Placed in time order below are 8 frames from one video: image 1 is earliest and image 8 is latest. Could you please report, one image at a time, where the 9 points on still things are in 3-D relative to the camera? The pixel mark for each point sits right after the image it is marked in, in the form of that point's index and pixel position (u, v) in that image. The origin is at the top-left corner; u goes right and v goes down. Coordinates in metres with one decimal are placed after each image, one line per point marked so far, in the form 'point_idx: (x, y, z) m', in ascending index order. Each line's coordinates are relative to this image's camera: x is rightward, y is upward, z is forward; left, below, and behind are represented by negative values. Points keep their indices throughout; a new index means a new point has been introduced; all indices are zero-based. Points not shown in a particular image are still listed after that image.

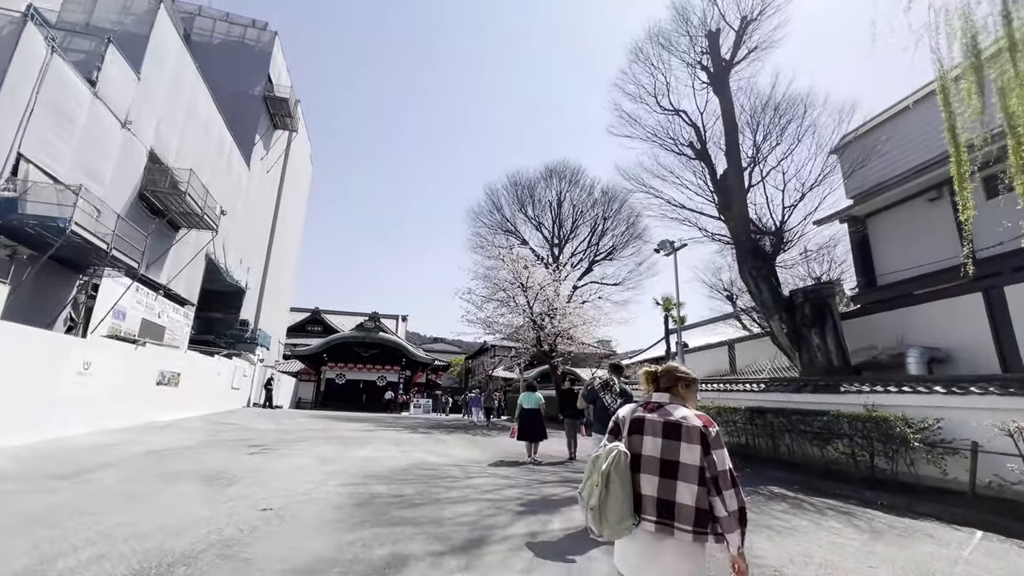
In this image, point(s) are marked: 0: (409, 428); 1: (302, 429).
0: (-3.3, -4.4, +14.9) m
1: (-5.6, -3.8, +12.6) m
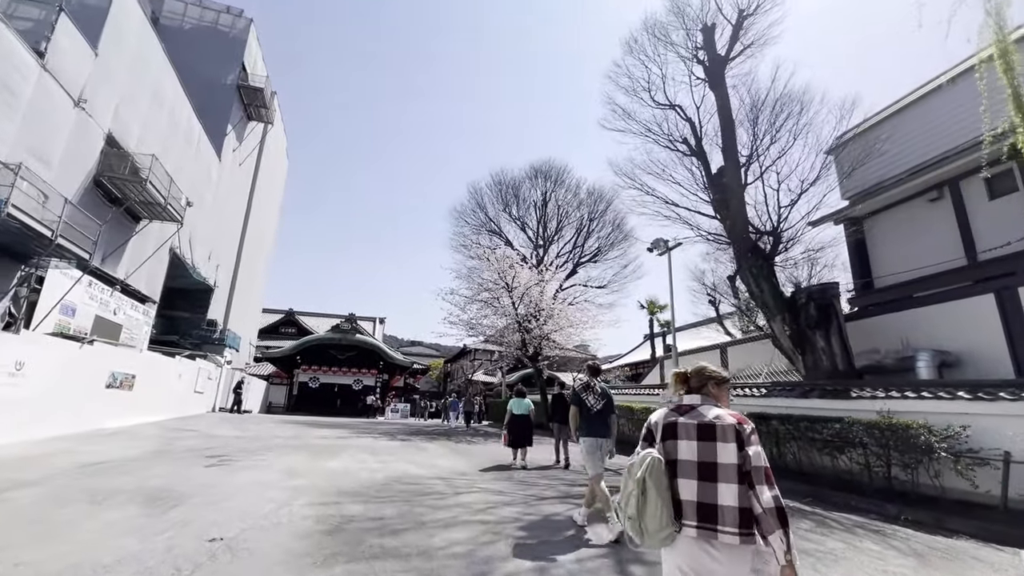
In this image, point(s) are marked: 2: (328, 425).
0: (-3.7, -4.3, +14.0) m
1: (-6.0, -3.7, +11.6) m
2: (-6.4, -4.8, +16.4) m
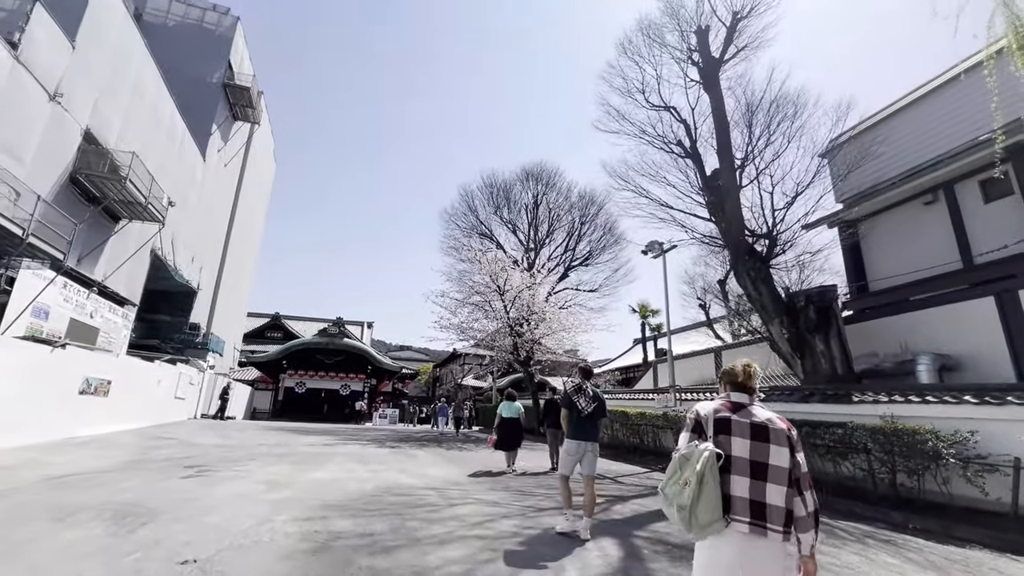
0: (-4.0, -4.4, +13.7) m
1: (-6.1, -3.7, +11.2) m
2: (-6.7, -4.9, +15.9) m
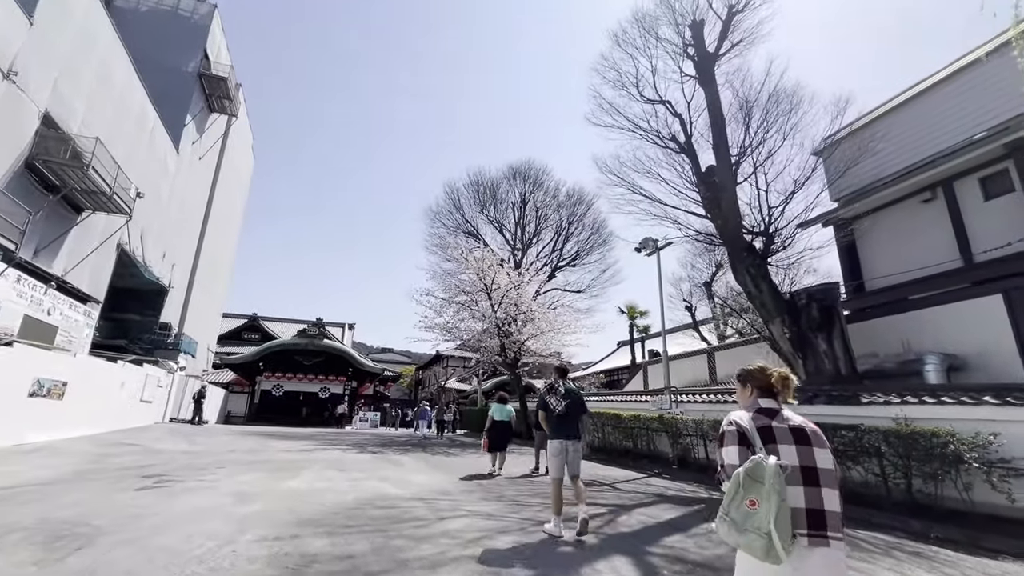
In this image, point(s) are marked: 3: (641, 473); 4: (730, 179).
0: (-4.3, -4.3, +13.0) m
1: (-6.4, -3.6, +10.4) m
2: (-7.1, -4.8, +15.1) m
3: (+2.7, -3.8, +9.7) m
4: (+5.3, +2.6, +11.5) m
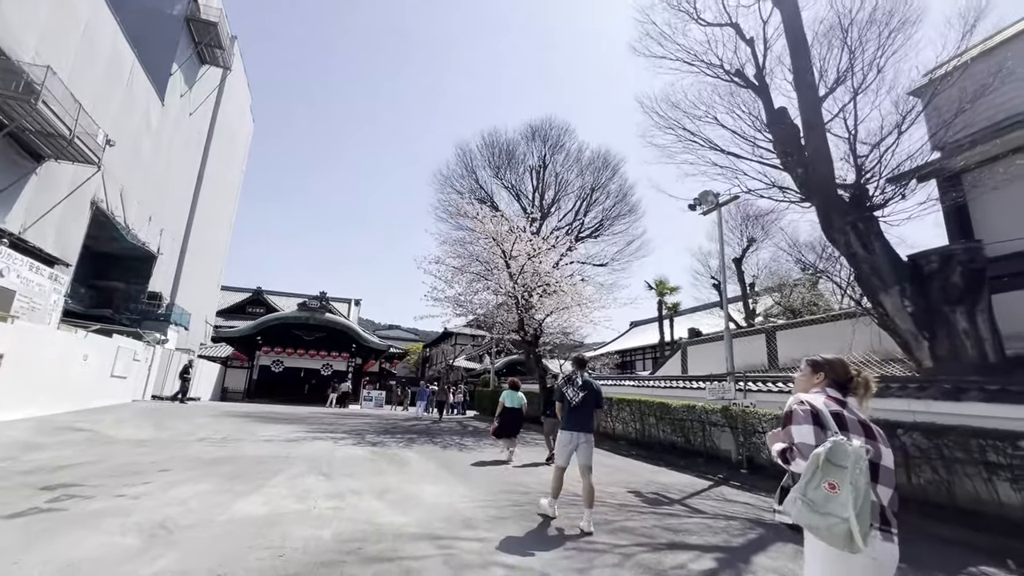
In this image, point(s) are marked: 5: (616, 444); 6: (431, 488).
0: (-3.7, -3.4, +11.2) m
1: (-5.9, -2.8, +8.6) m
2: (-6.5, -3.8, +13.4) m
3: (+3.2, -3.1, +7.8) m
4: (+6.0, +3.3, +9.2) m
5: (+2.5, -3.8, +11.3) m
6: (-1.0, -2.4, +5.7) m
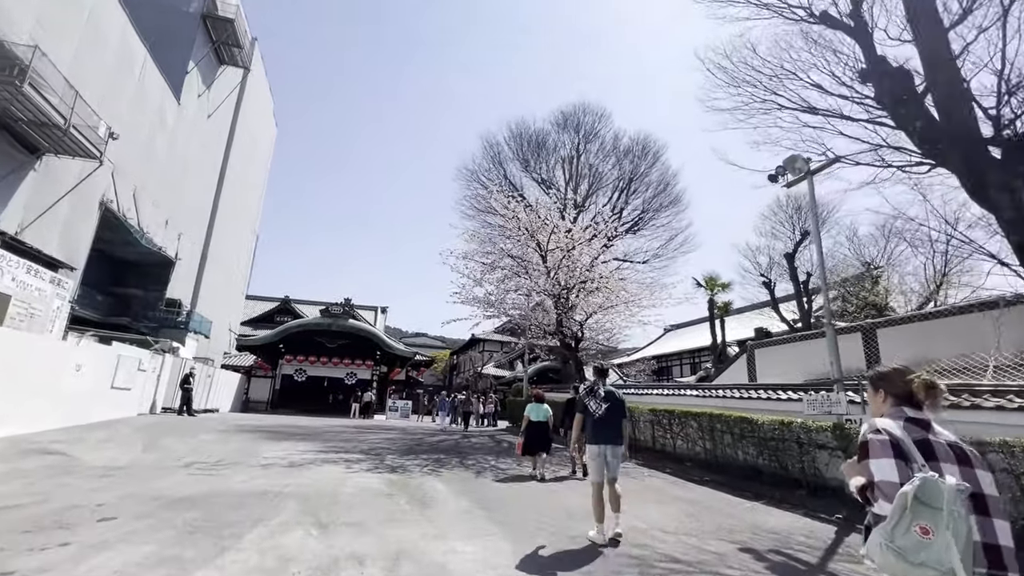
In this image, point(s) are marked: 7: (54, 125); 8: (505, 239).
0: (-2.9, -3.4, +9.6) m
1: (-5.1, -2.7, +7.2) m
2: (-5.5, -3.8, +12.0) m
3: (+3.9, -2.9, +5.9) m
4: (+6.6, +3.6, +7.2) m
5: (+3.4, -3.6, +9.4) m
6: (-0.4, -2.2, +4.0) m
7: (-10.9, +3.8, +11.2) m
8: (-0.2, +1.8, +17.0) m
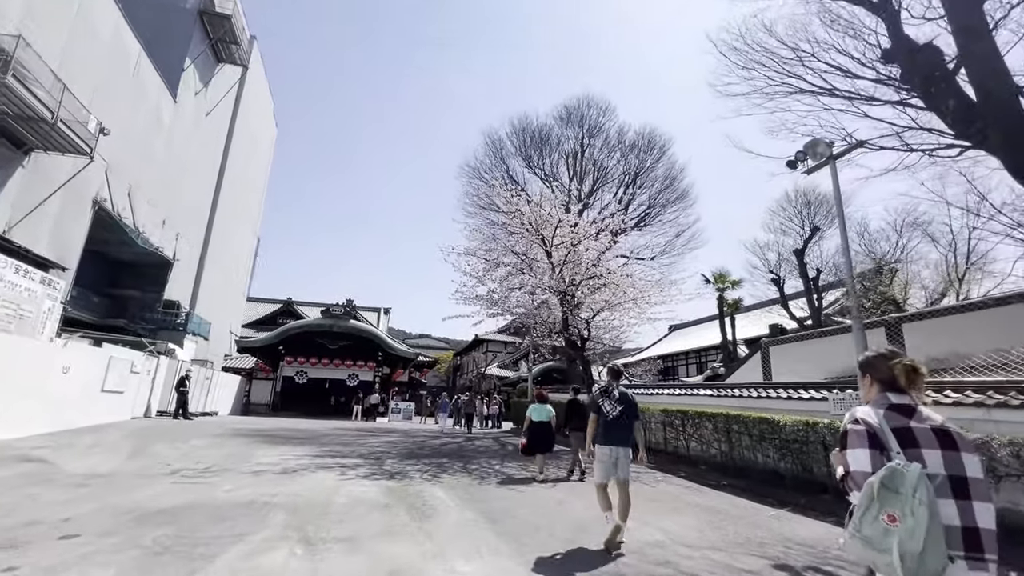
0: (-2.7, -3.3, +9.2) m
1: (-5.0, -2.7, +6.8) m
2: (-5.4, -3.7, +11.6) m
3: (+4.0, -2.8, +5.4) m
4: (+6.7, +3.7, +6.8) m
5: (+3.5, -3.5, +8.9) m
6: (-0.3, -2.1, +3.6) m
7: (-10.8, +3.8, +10.8) m
8: (-0.1, +1.8, +16.6) m
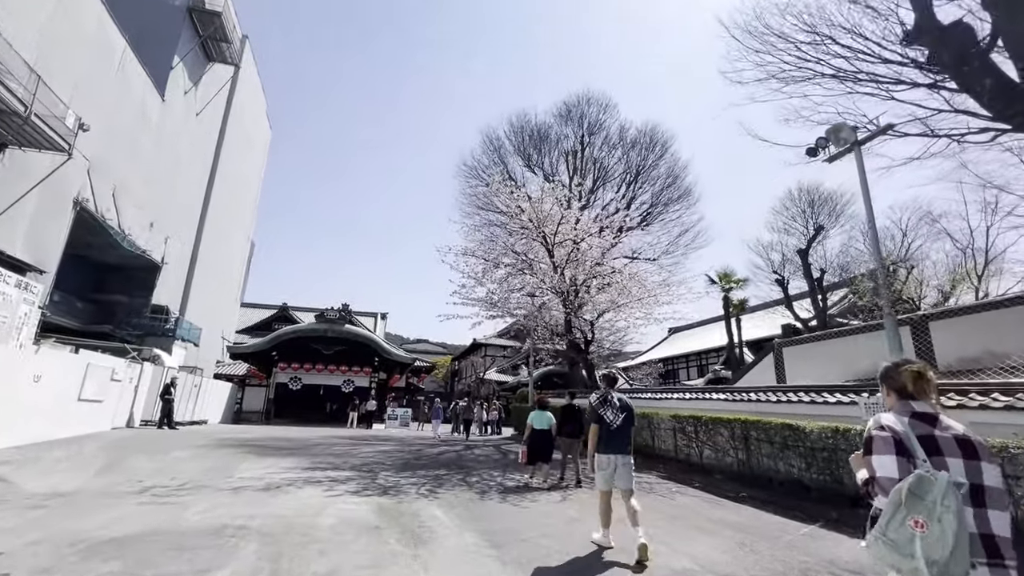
0: (-2.7, -3.3, +8.6) m
1: (-5.0, -2.6, +6.2) m
2: (-5.3, -3.8, +10.9) m
3: (+4.0, -2.7, +4.8) m
4: (+6.7, +3.8, +6.3) m
5: (+3.6, -3.4, +8.4) m
6: (-0.3, -2.0, +3.0) m
7: (-10.8, +3.8, +10.3) m
8: (-0.2, +1.8, +16.0) m
